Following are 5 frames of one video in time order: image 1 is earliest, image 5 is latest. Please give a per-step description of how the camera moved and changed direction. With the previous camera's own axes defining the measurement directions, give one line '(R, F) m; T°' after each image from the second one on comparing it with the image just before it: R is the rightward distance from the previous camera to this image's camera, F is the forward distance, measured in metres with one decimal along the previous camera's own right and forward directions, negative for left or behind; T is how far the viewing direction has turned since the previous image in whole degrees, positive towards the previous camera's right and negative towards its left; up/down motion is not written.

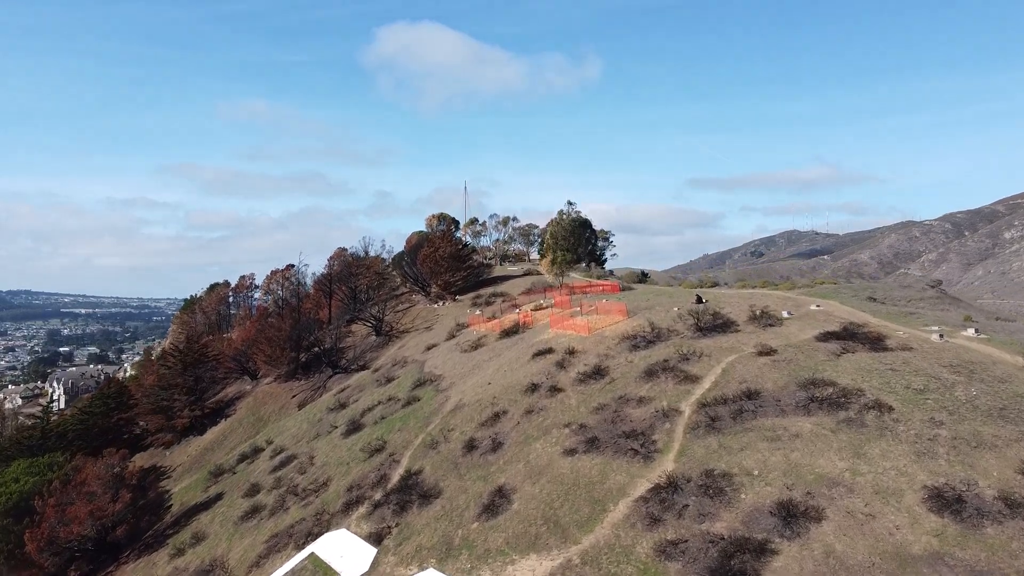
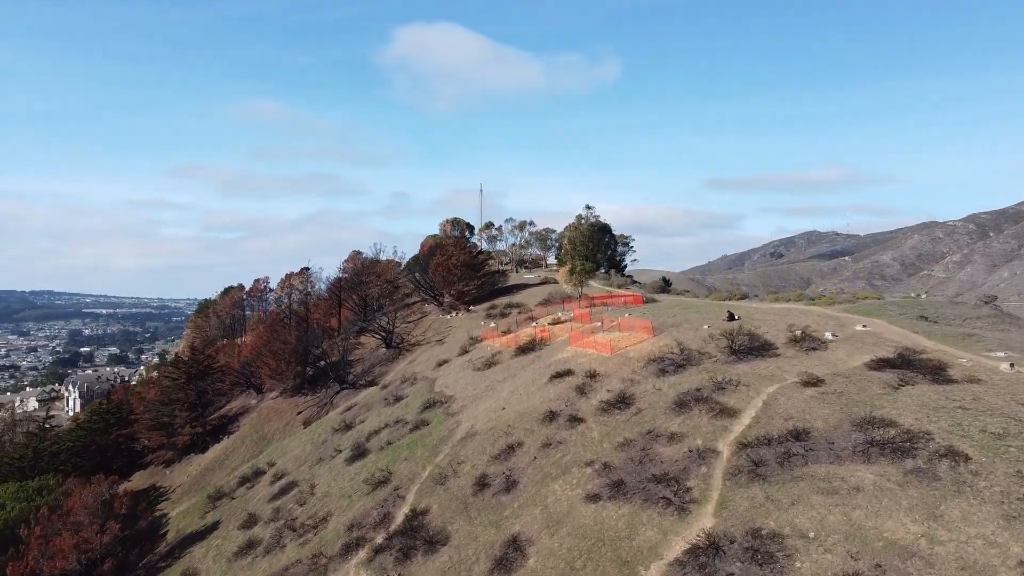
(0.0, +2.5) m; -1°
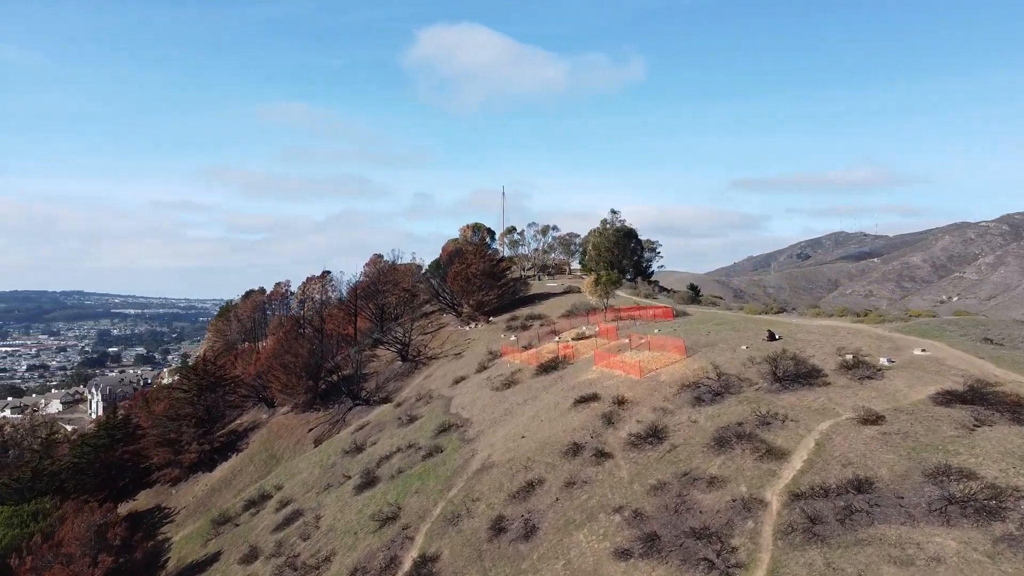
(+0.1, +2.4) m; -2°
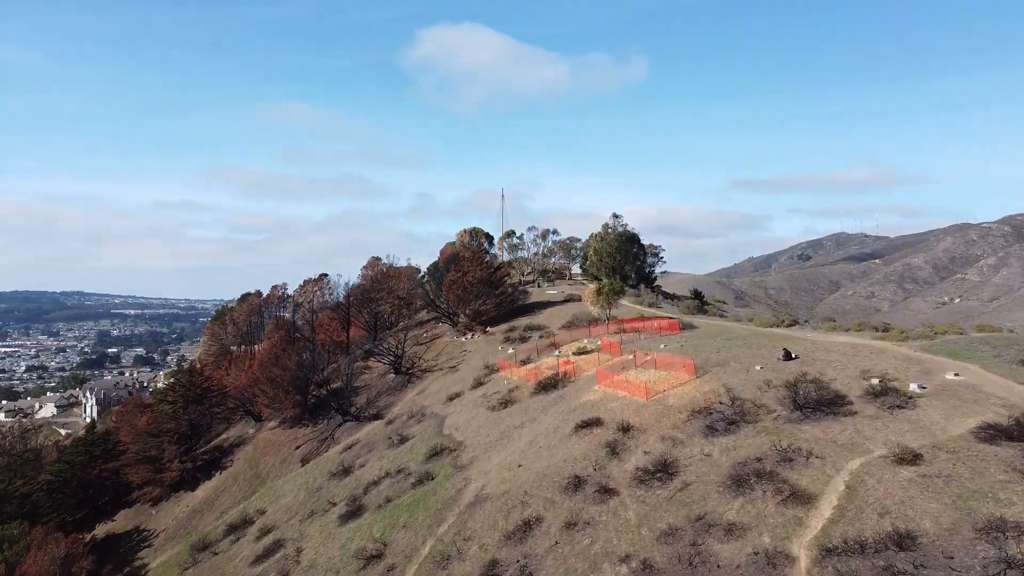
(+0.1, +2.1) m; 0°
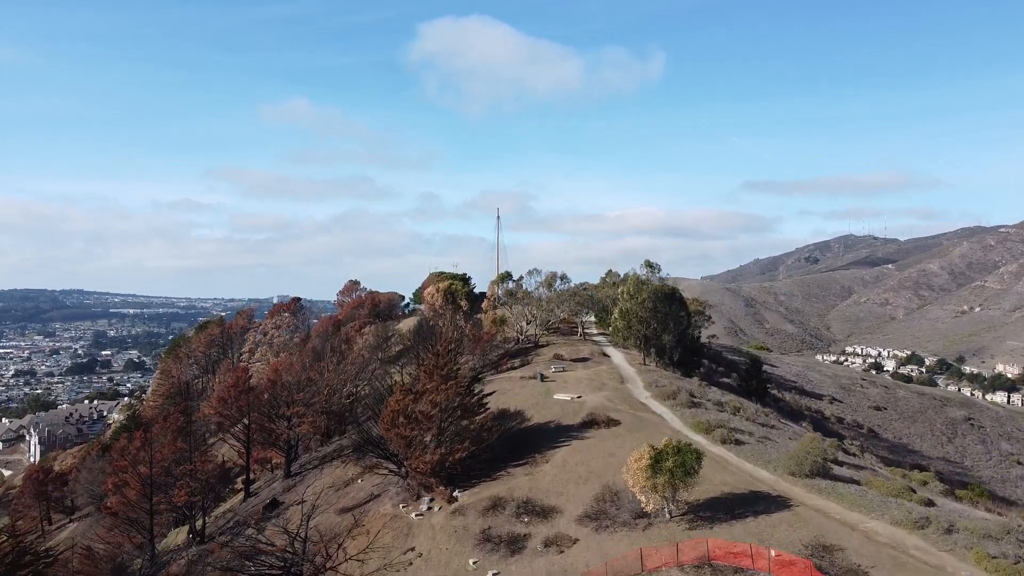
(+0.6, +19.7) m; 0°
